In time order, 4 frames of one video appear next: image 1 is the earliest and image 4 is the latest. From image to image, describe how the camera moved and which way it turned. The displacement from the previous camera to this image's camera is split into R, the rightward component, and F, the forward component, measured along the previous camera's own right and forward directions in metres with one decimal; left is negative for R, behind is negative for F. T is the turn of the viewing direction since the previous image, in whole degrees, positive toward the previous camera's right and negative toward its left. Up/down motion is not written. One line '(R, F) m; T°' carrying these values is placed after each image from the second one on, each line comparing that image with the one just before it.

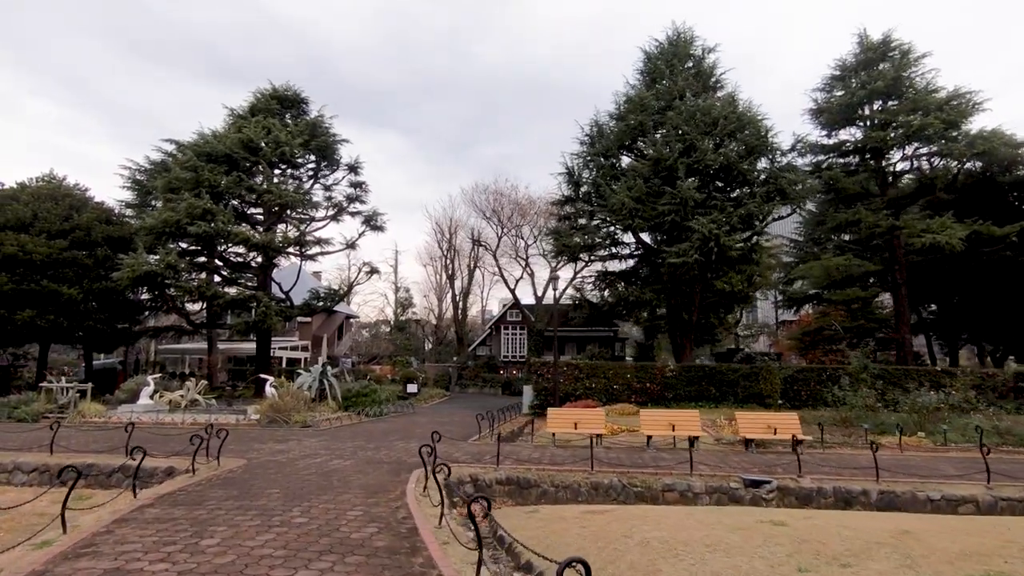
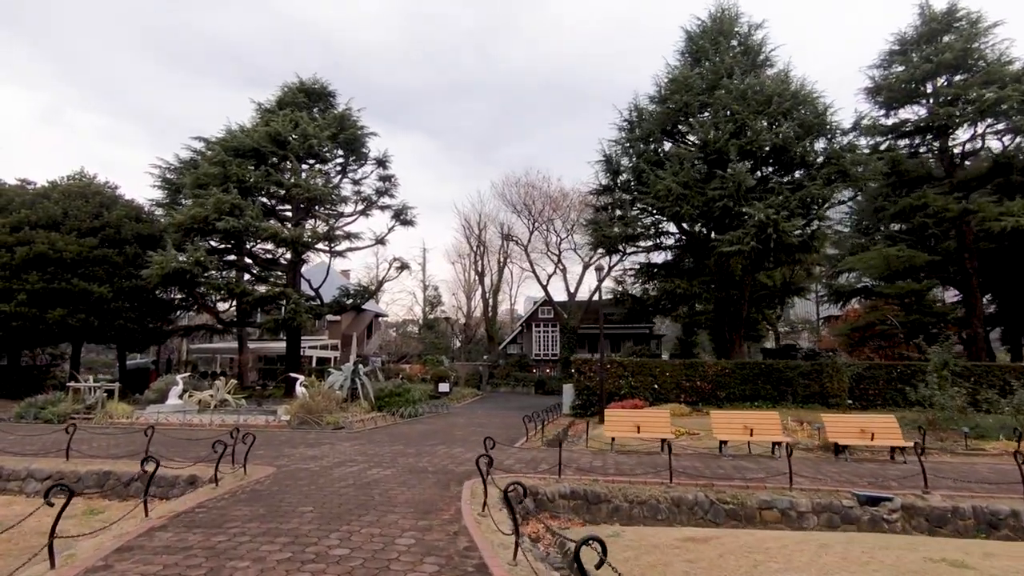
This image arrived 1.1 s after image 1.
(-0.5, +1.2) m; -3°
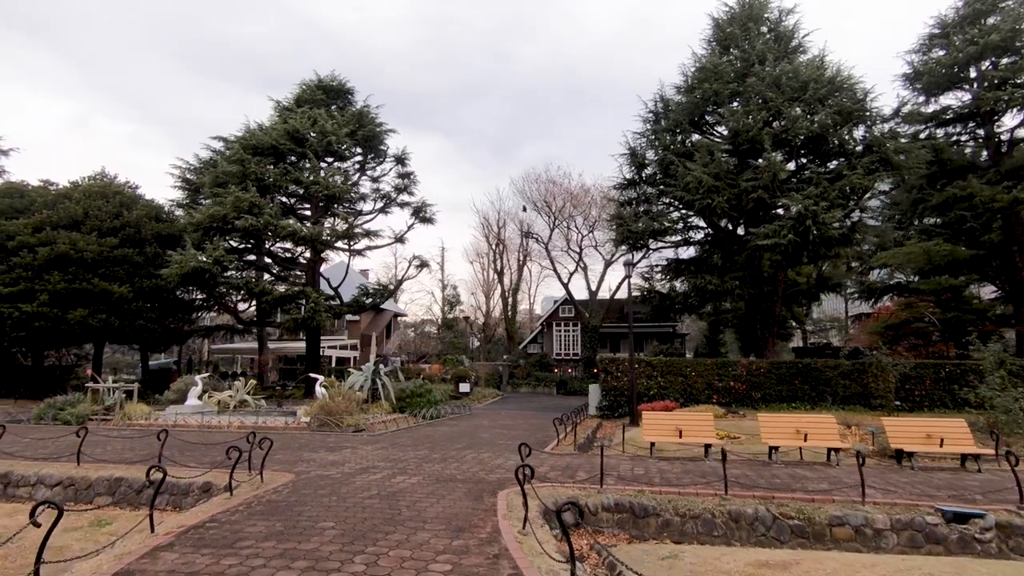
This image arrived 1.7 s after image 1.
(-0.3, +0.7) m; -2°
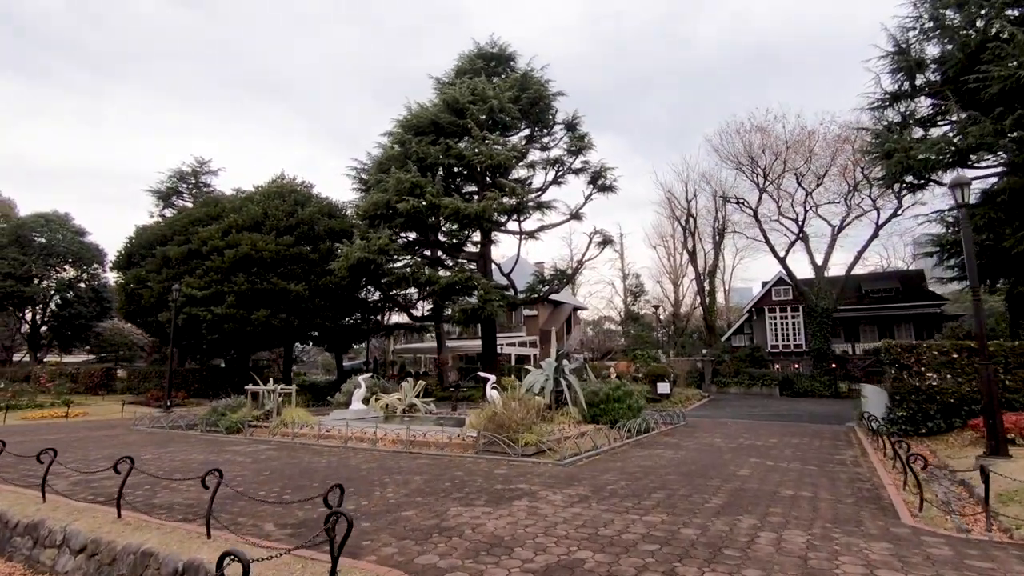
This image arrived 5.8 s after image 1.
(-1.2, +4.7) m; -18°
